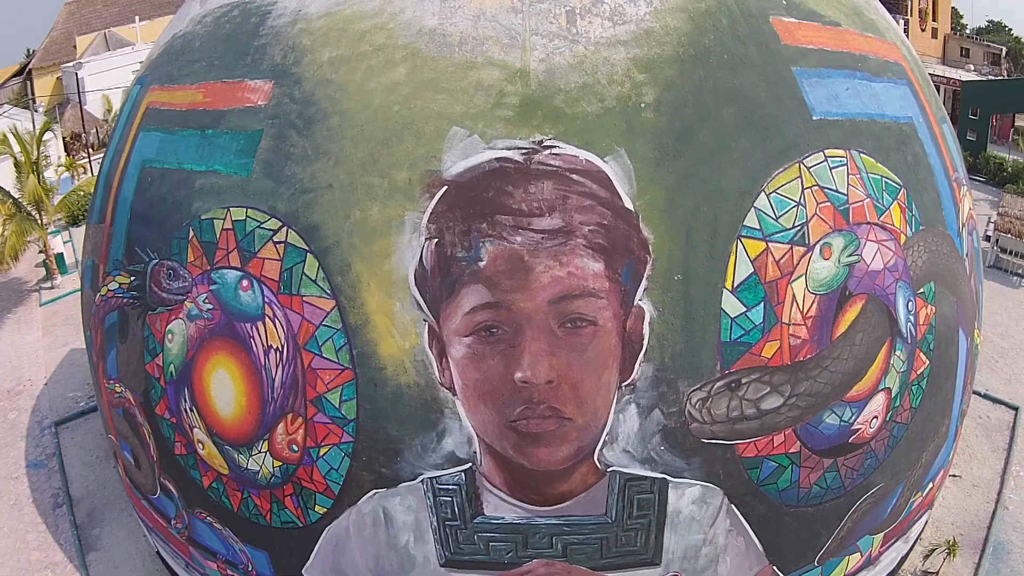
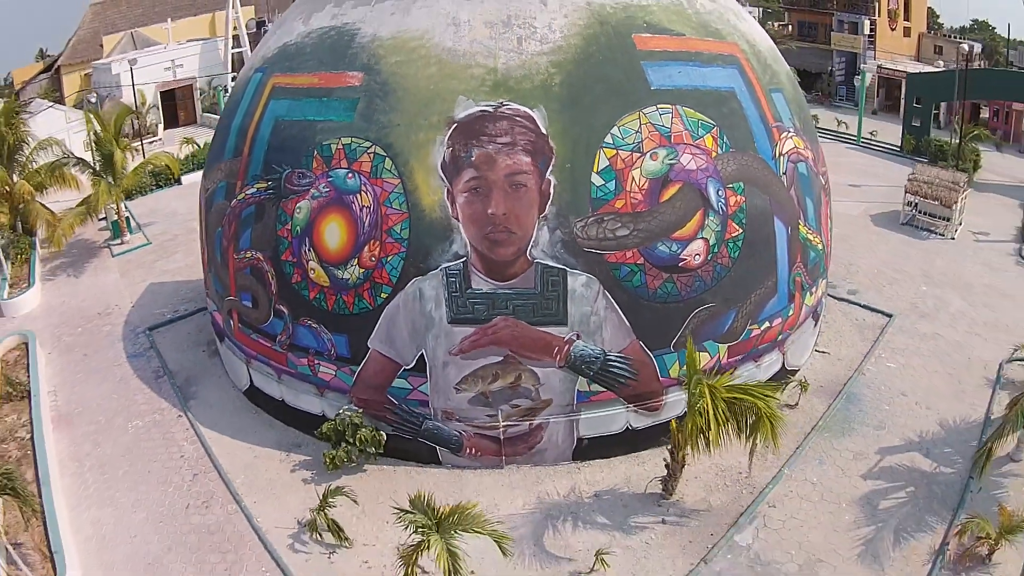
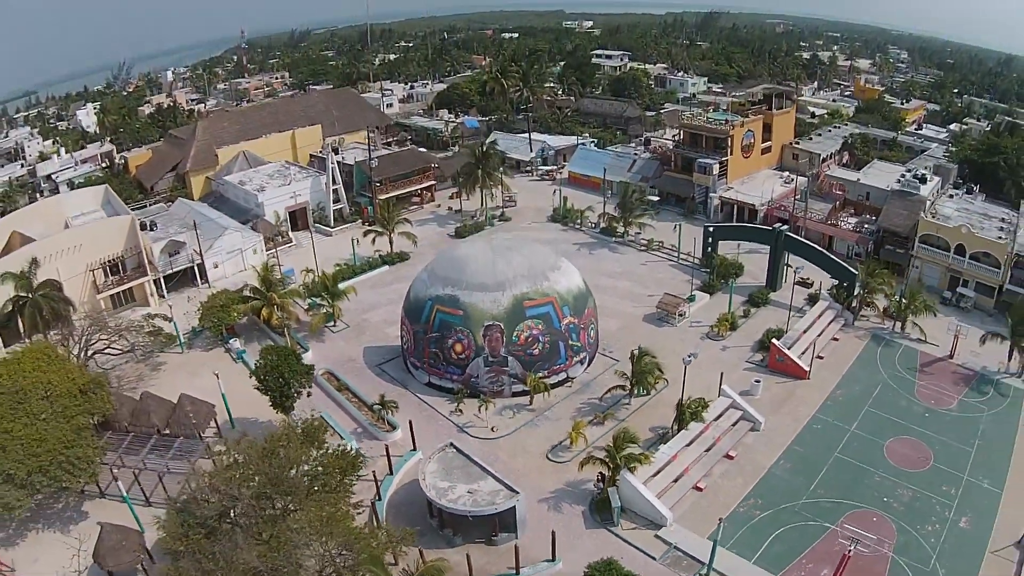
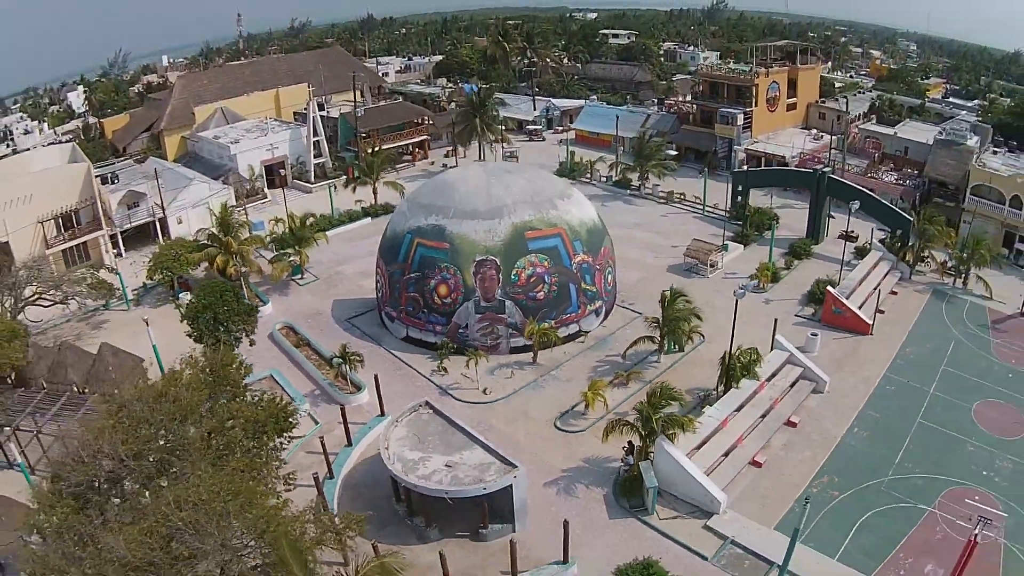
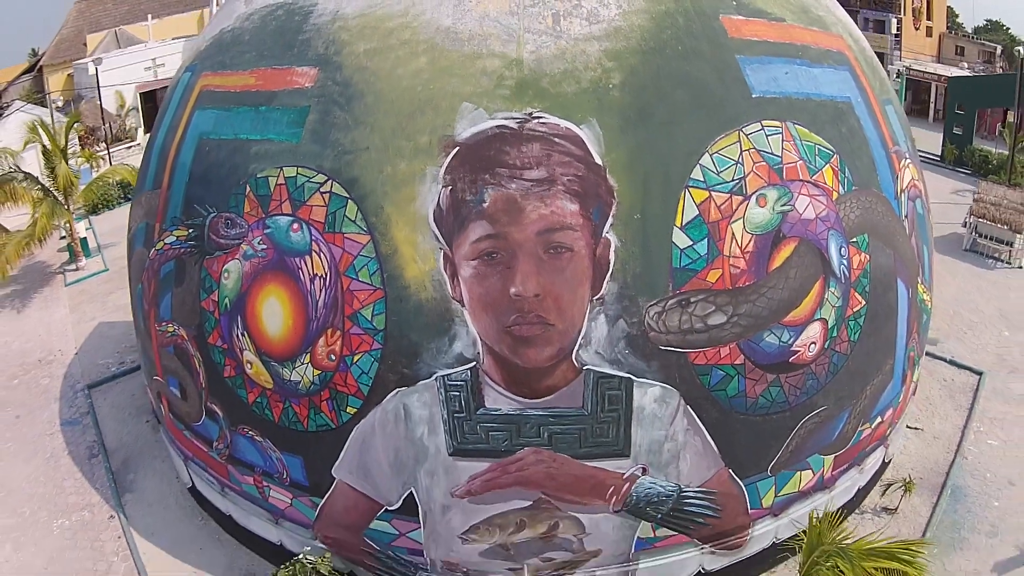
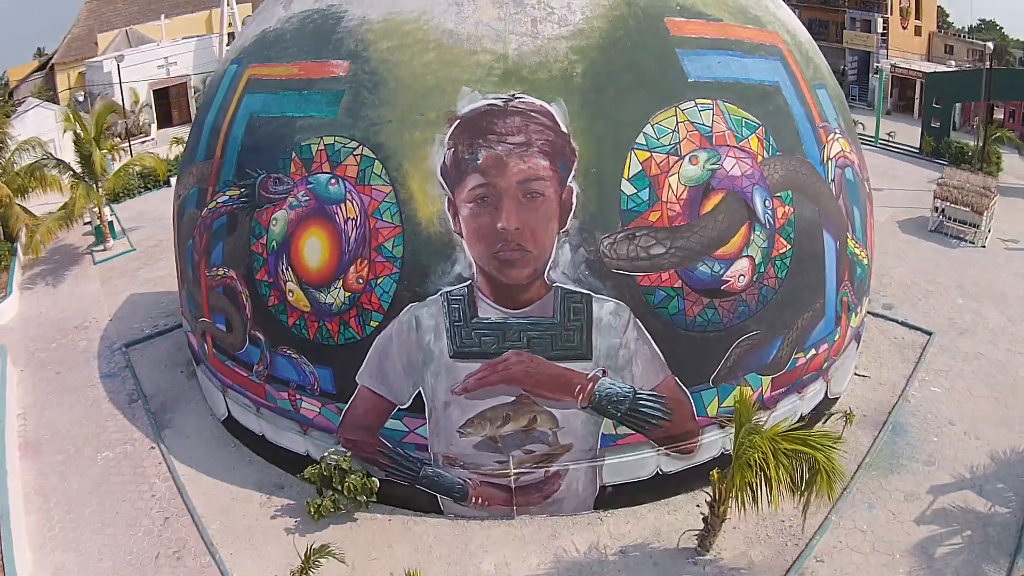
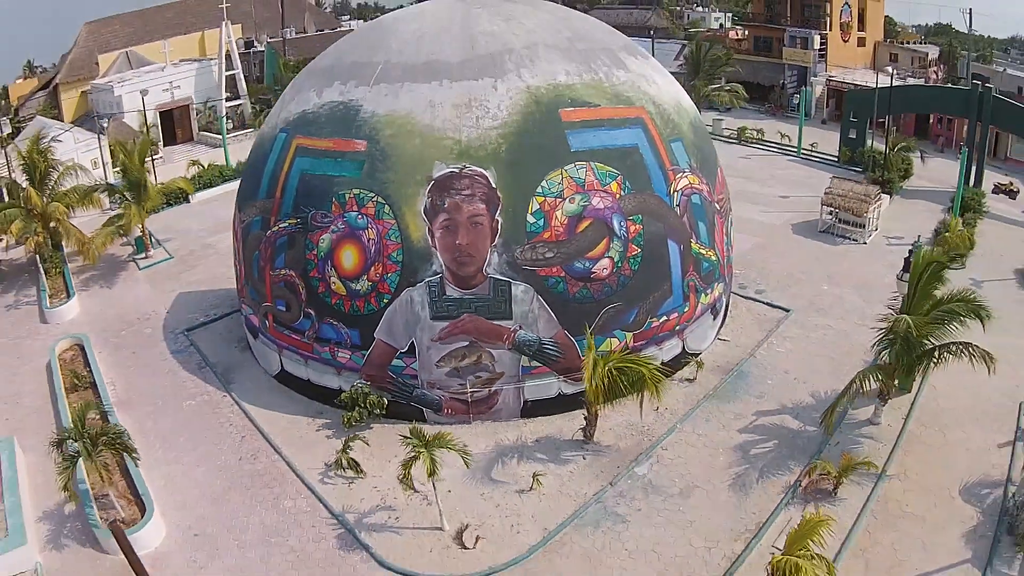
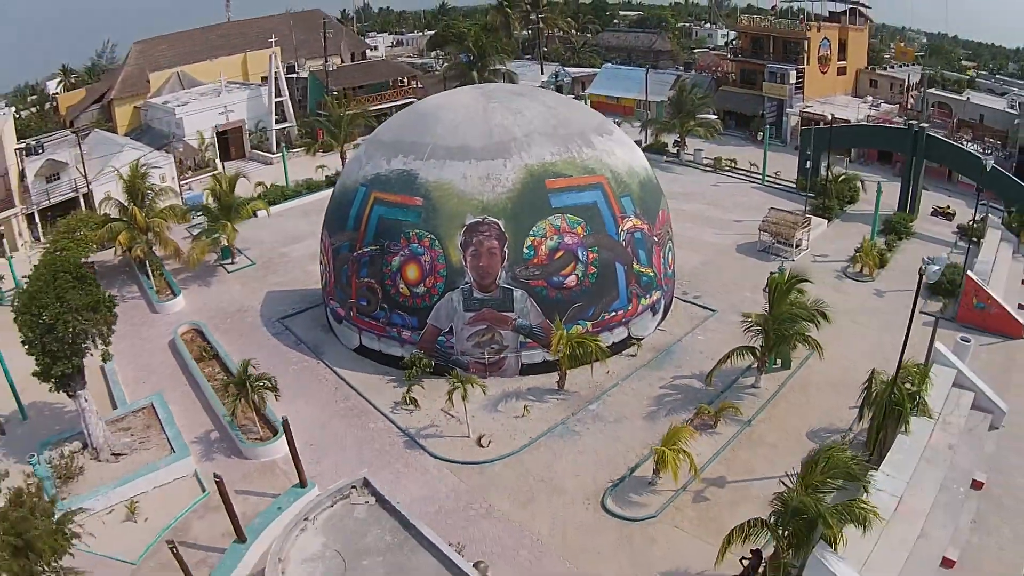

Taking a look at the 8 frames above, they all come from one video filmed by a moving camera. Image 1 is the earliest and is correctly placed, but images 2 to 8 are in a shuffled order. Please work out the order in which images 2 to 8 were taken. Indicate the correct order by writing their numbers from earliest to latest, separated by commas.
5, 6, 2, 7, 8, 4, 3
